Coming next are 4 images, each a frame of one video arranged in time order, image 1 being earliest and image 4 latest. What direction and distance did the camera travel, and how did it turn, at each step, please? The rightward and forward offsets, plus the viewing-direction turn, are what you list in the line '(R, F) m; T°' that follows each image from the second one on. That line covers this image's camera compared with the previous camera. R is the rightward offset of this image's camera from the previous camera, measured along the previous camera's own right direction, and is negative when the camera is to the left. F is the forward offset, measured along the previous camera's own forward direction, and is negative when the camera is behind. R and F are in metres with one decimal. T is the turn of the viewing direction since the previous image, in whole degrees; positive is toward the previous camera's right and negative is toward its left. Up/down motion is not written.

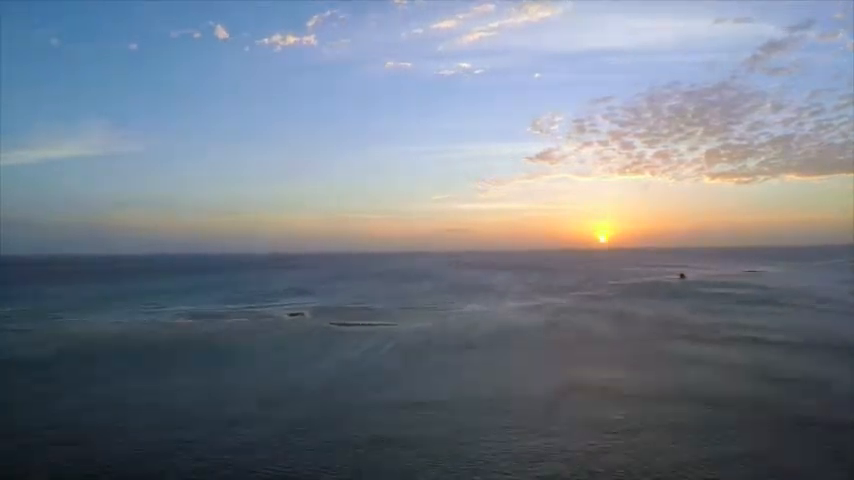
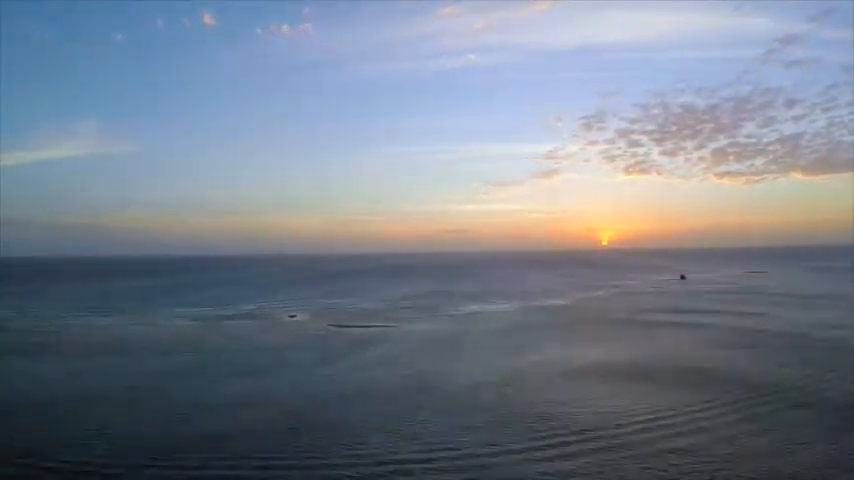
(-0.1, +3.5) m; 0°
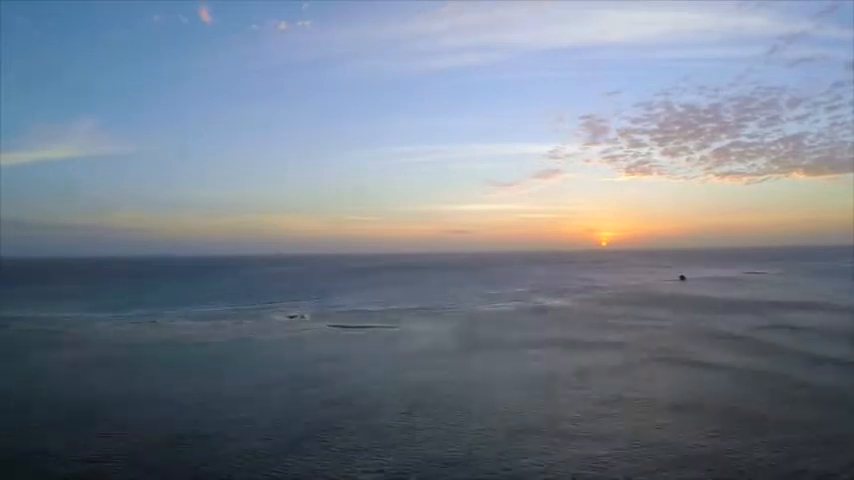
(0.0, +0.1) m; 0°
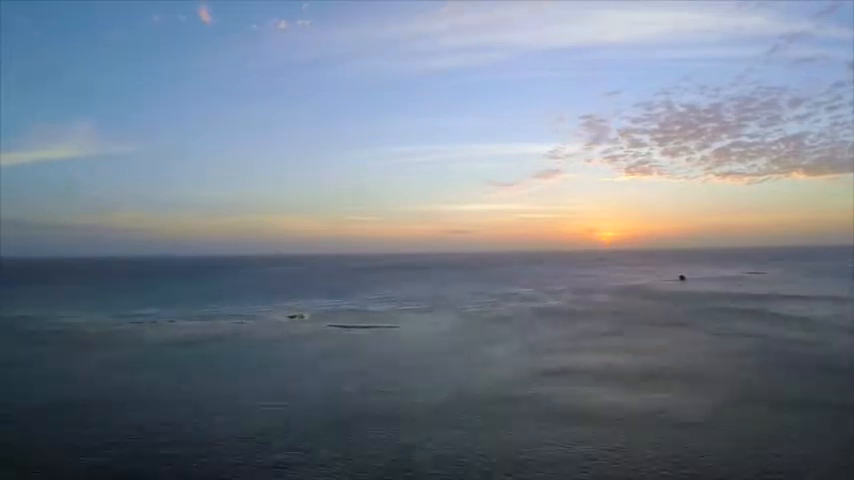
(-1.0, +0.5) m; 0°
